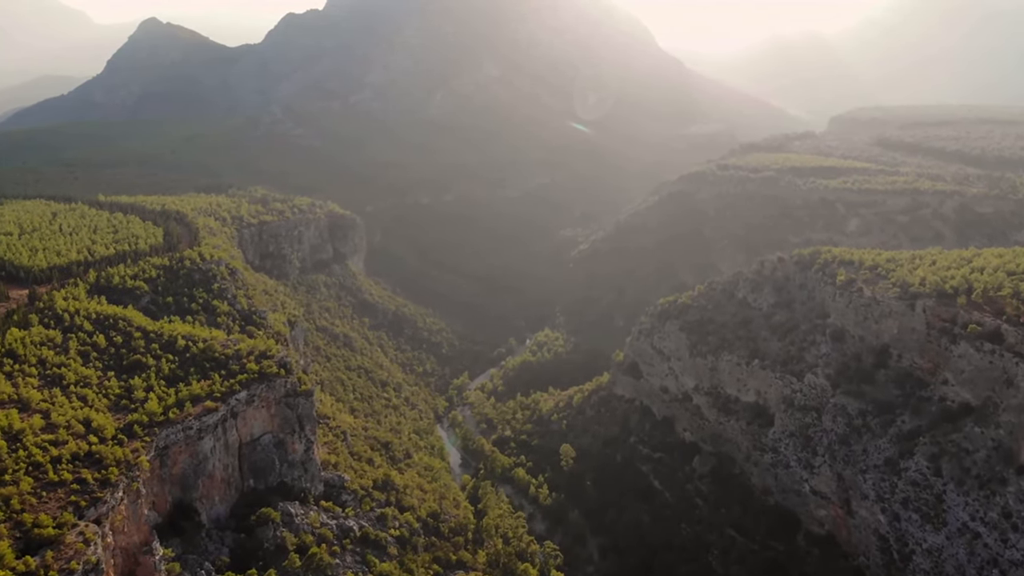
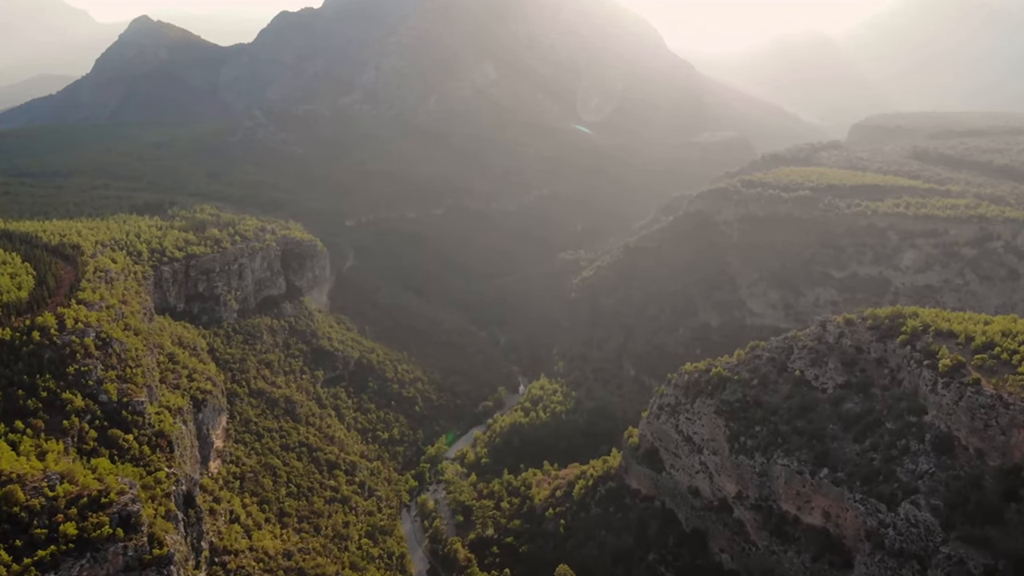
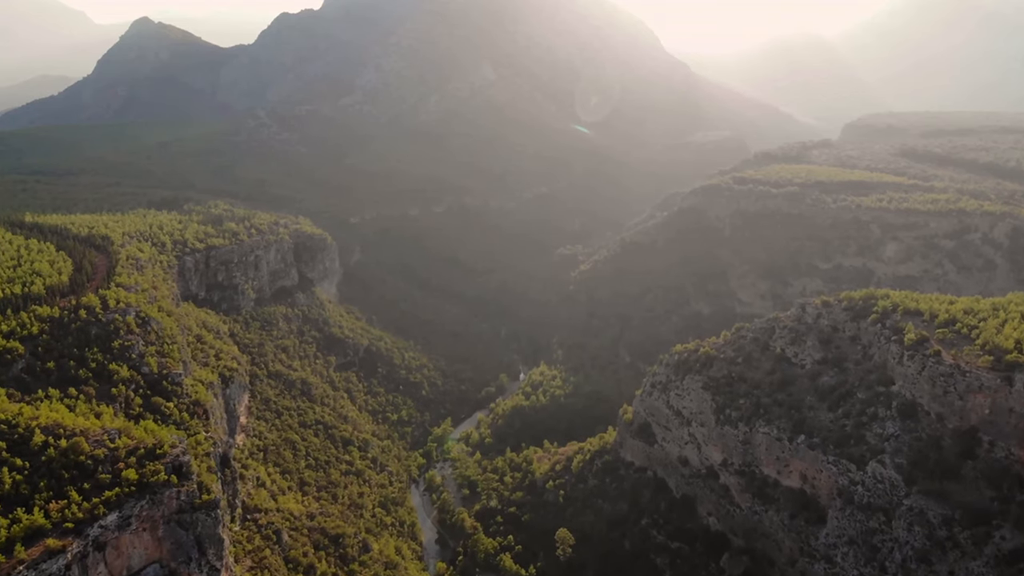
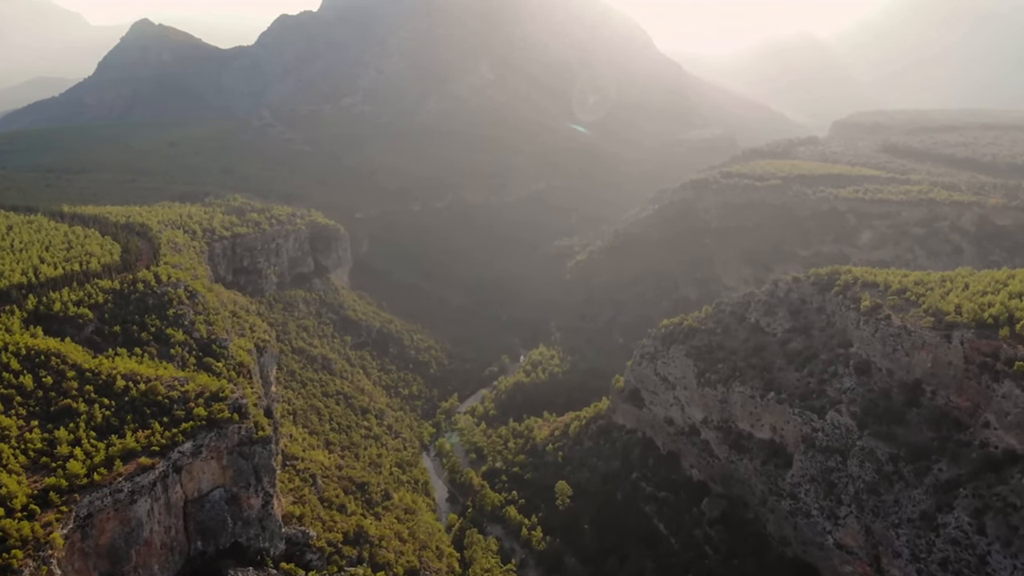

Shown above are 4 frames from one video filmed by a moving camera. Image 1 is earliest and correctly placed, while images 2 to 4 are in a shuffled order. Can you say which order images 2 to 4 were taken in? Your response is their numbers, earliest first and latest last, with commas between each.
4, 3, 2
